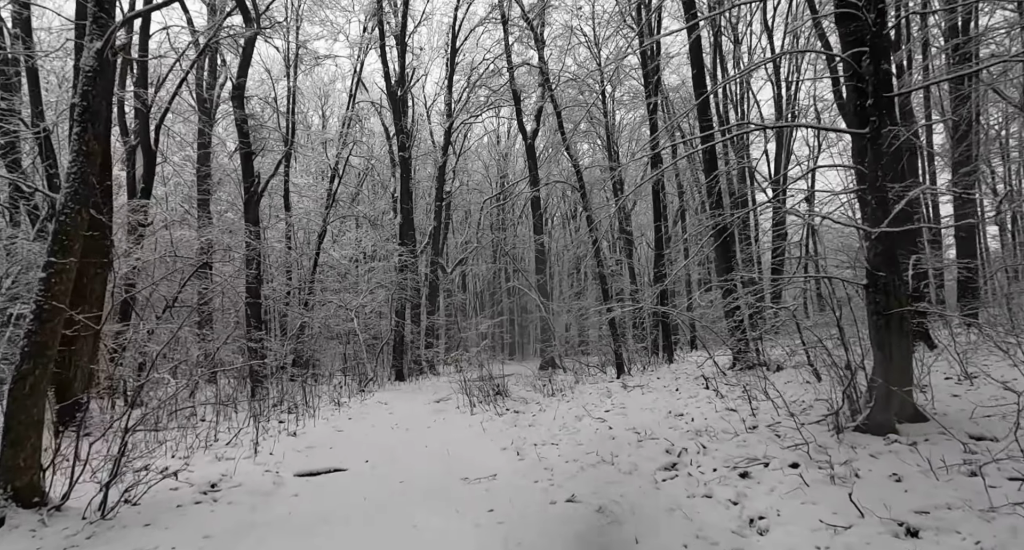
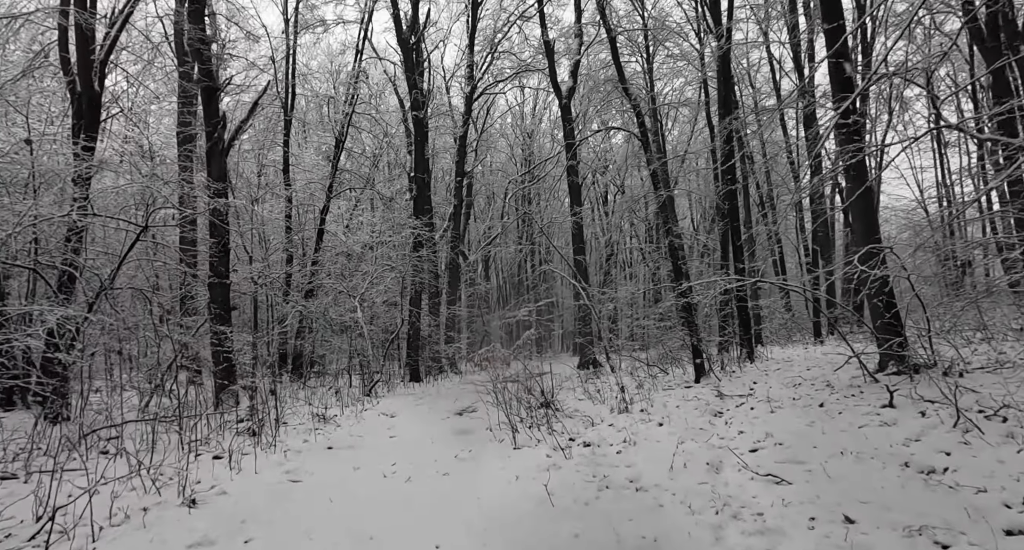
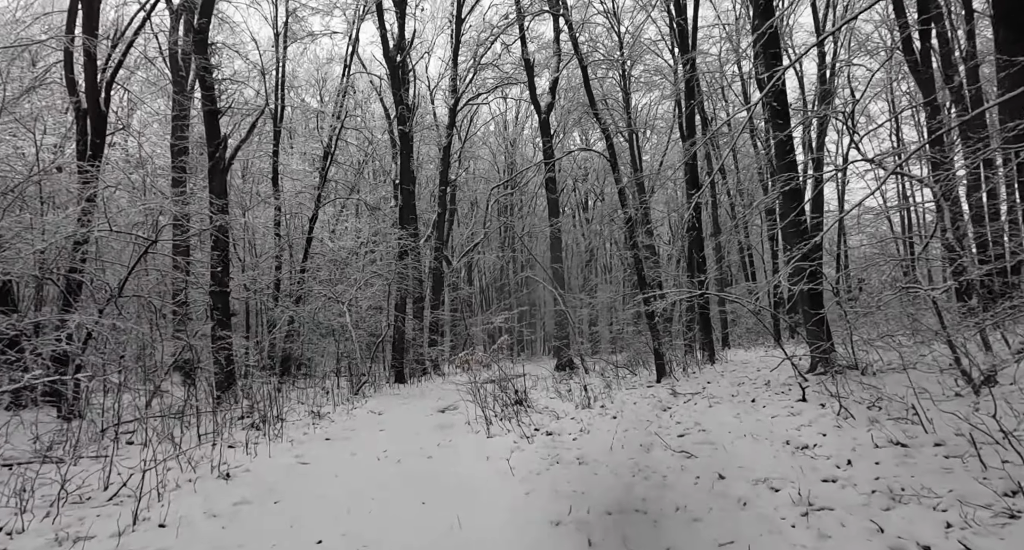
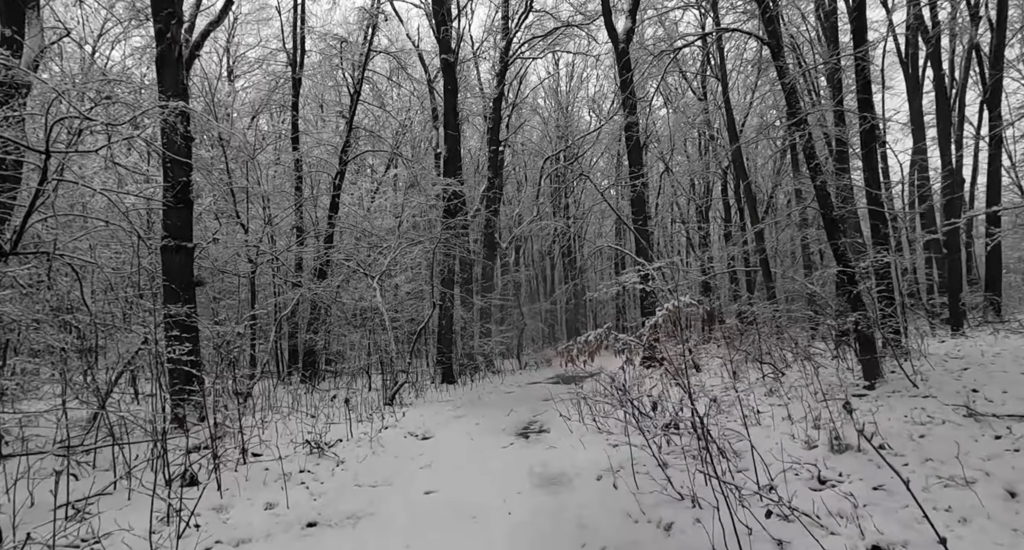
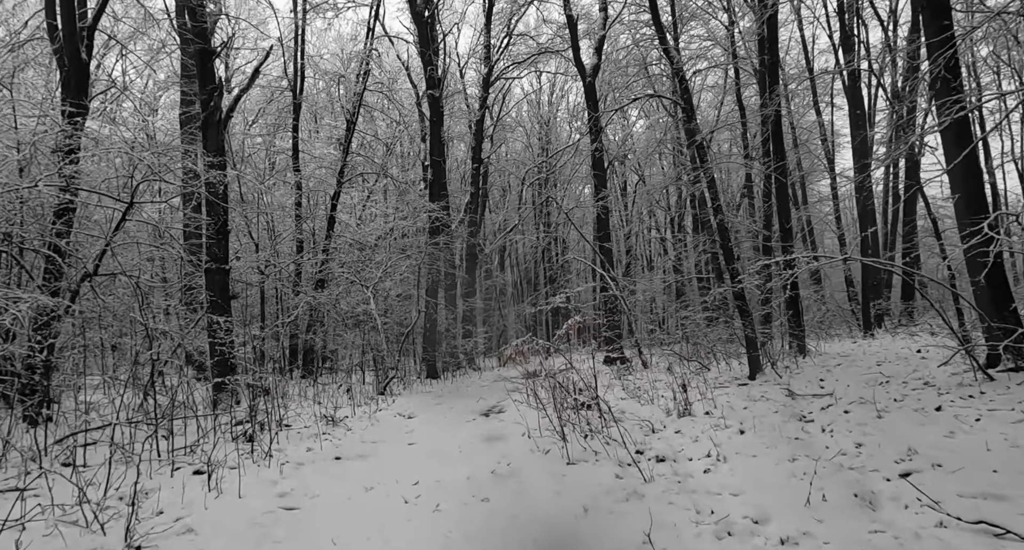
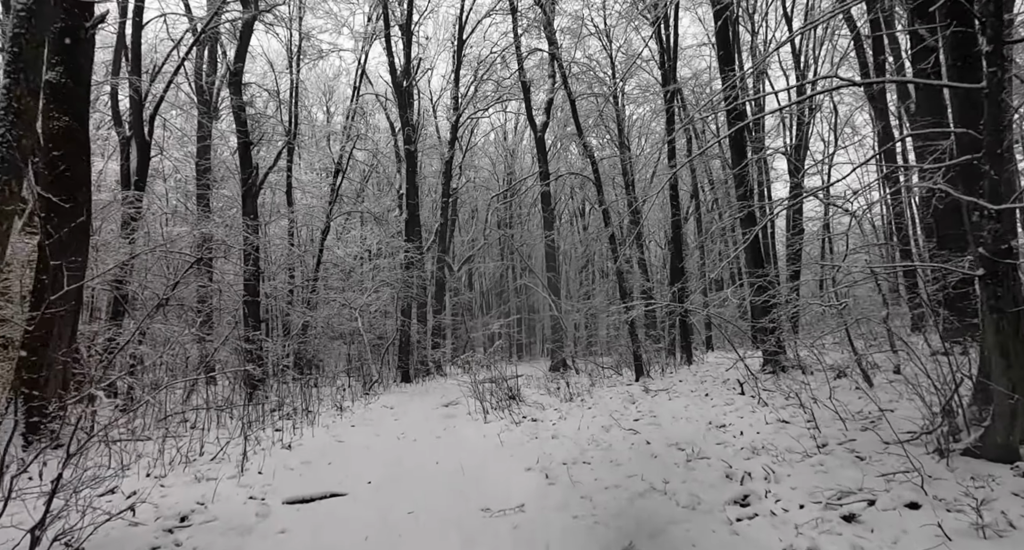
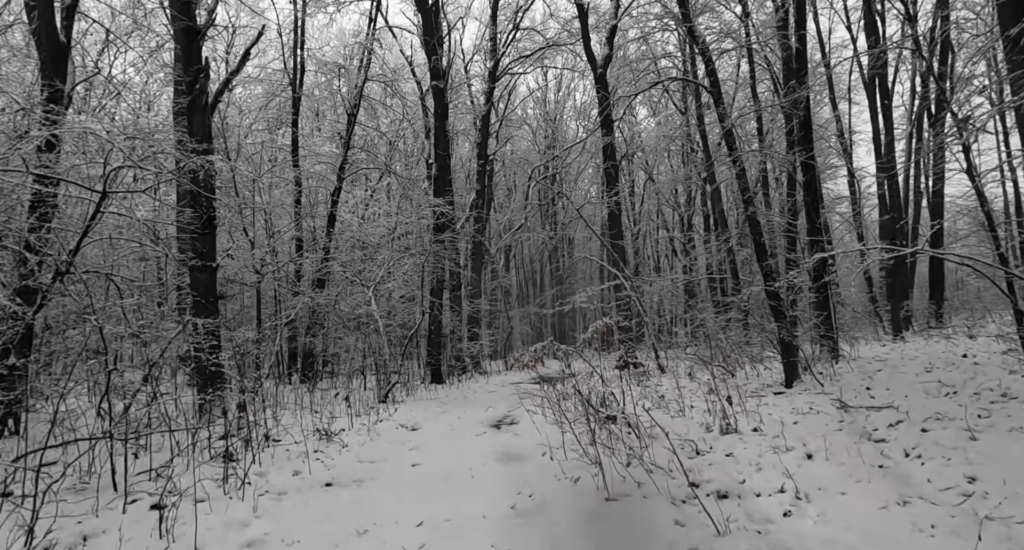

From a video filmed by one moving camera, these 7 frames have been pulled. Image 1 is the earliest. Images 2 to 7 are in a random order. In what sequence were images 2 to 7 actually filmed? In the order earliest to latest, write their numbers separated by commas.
6, 3, 2, 5, 7, 4
